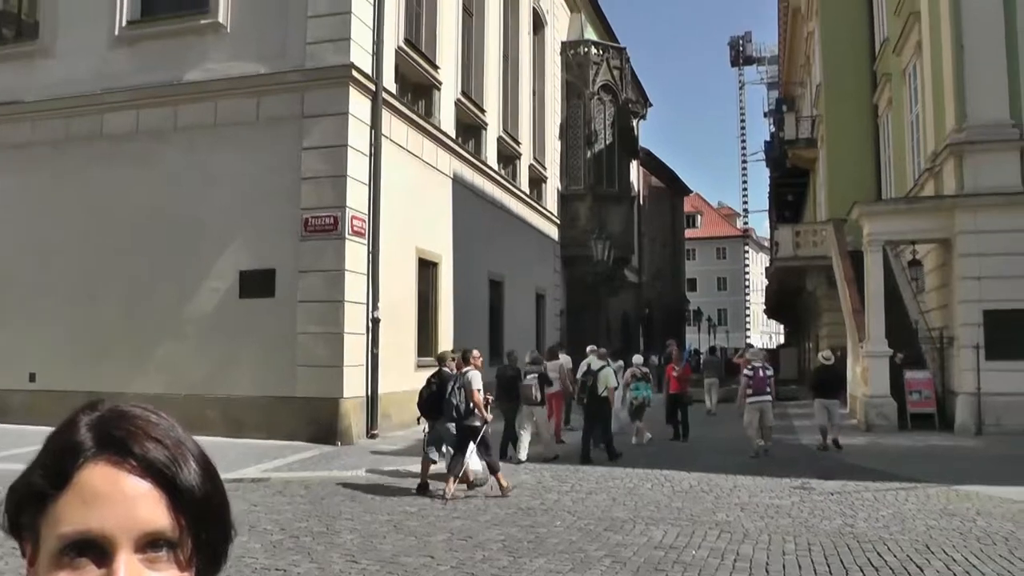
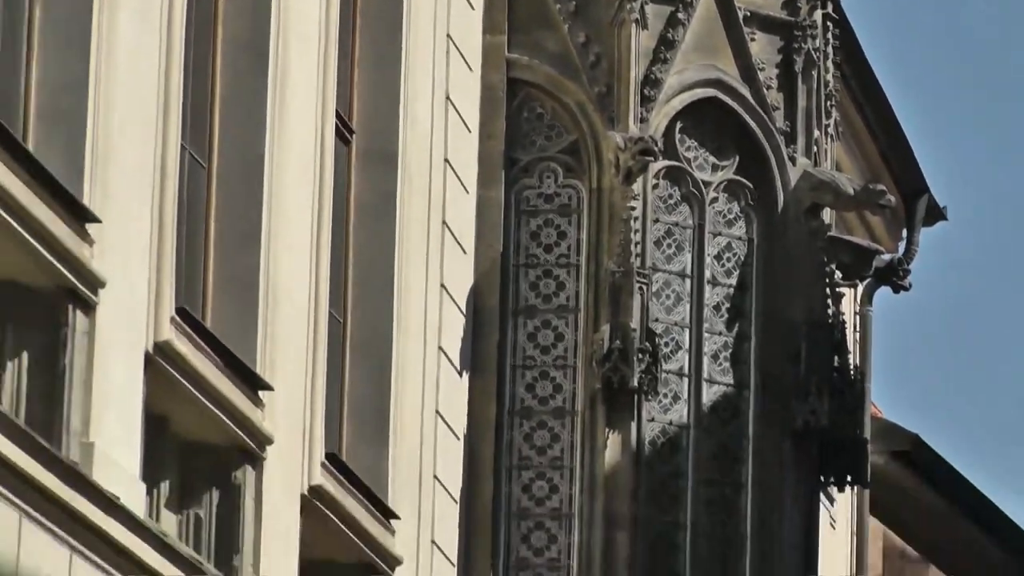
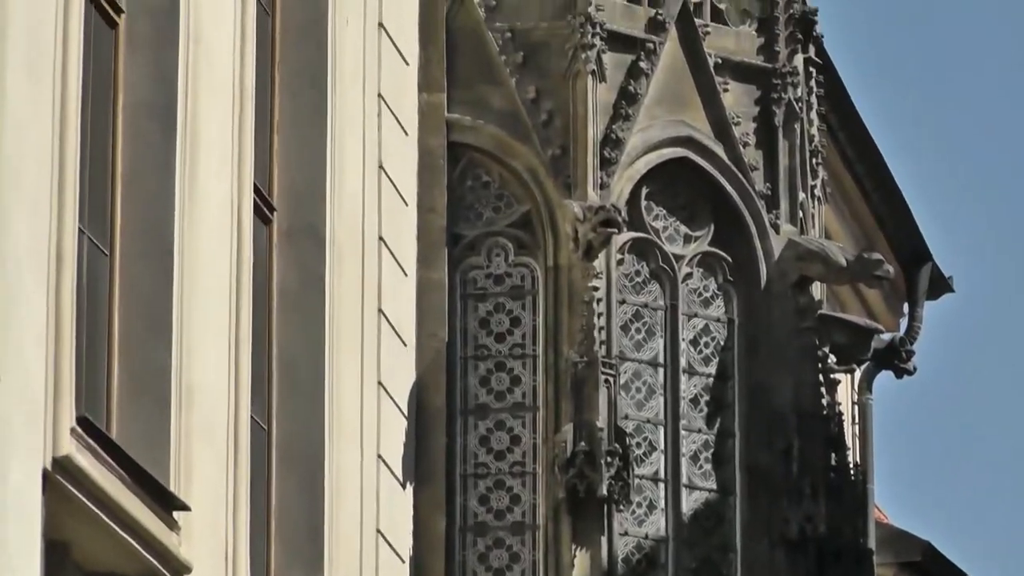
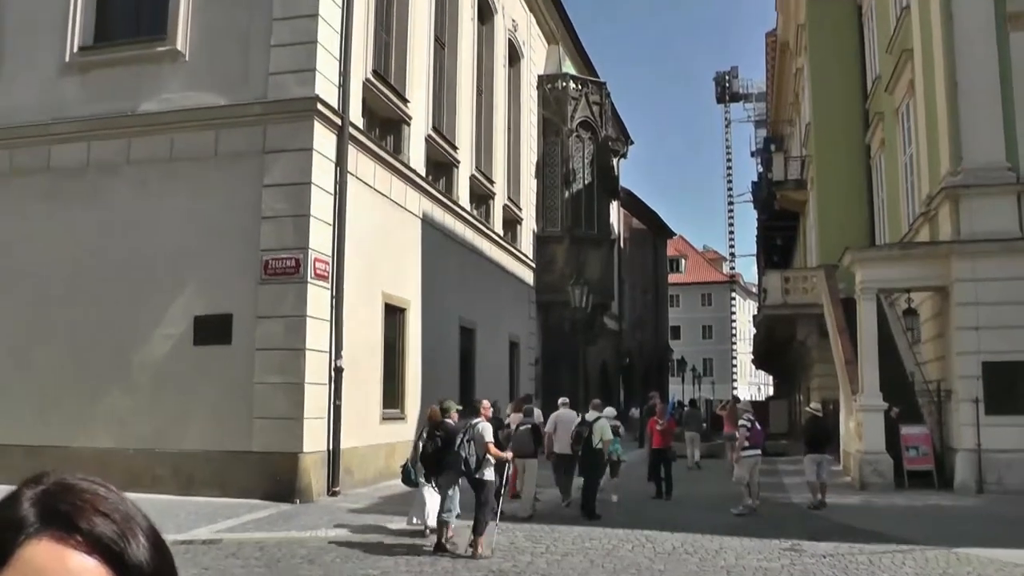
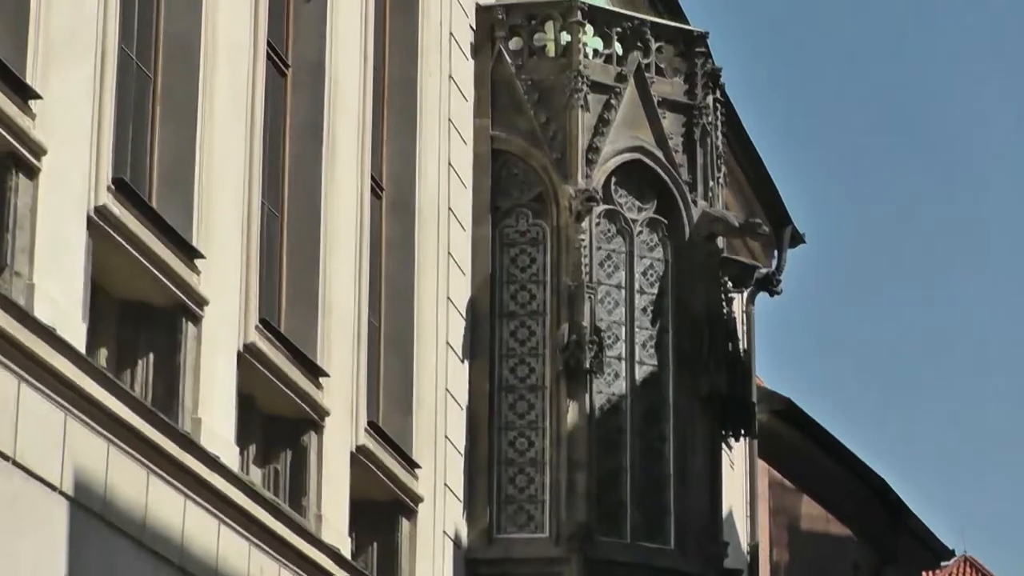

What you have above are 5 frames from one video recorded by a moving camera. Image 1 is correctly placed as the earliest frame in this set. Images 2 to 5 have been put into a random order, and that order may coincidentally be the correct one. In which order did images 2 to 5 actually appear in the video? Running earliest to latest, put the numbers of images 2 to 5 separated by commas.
4, 5, 3, 2
